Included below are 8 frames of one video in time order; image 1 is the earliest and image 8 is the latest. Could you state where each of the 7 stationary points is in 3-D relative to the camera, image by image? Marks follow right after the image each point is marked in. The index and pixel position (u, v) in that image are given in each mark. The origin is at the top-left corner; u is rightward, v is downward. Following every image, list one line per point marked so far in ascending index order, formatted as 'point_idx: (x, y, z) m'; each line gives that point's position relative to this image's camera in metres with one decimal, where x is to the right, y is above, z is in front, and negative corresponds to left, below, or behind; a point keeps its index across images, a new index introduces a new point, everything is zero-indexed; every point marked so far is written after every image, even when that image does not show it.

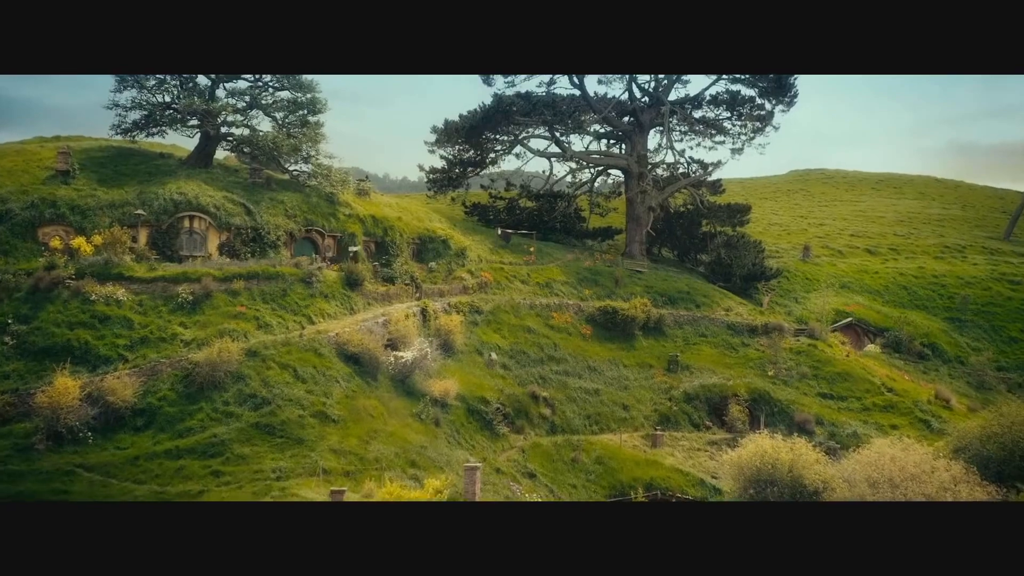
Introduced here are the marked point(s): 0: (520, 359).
0: (+0.1, -1.3, +19.8) m
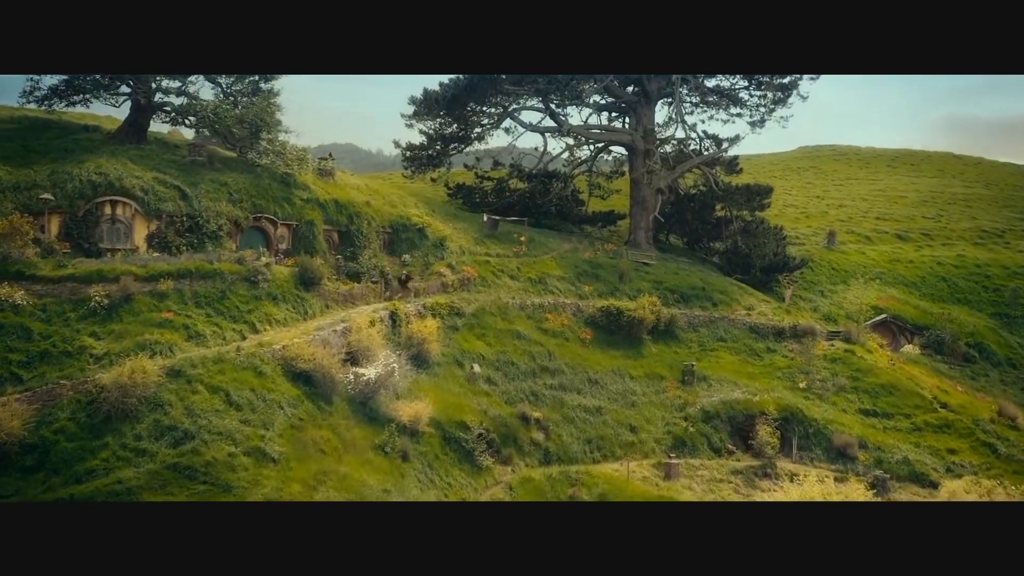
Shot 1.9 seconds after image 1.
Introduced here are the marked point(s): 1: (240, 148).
0: (-0.1, -1.3, +16.8) m
1: (-4.1, +2.1, +17.1) m
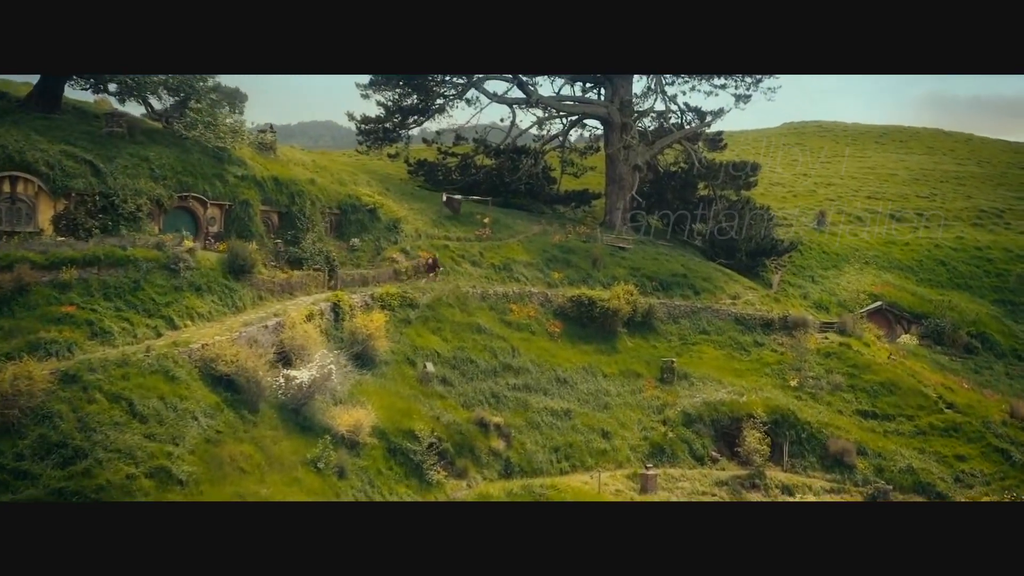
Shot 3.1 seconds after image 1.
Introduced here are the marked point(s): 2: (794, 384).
0: (-0.6, -1.1, +15.1) m
1: (-4.6, +2.3, +15.2) m
2: (+3.9, -1.4, +15.9) m
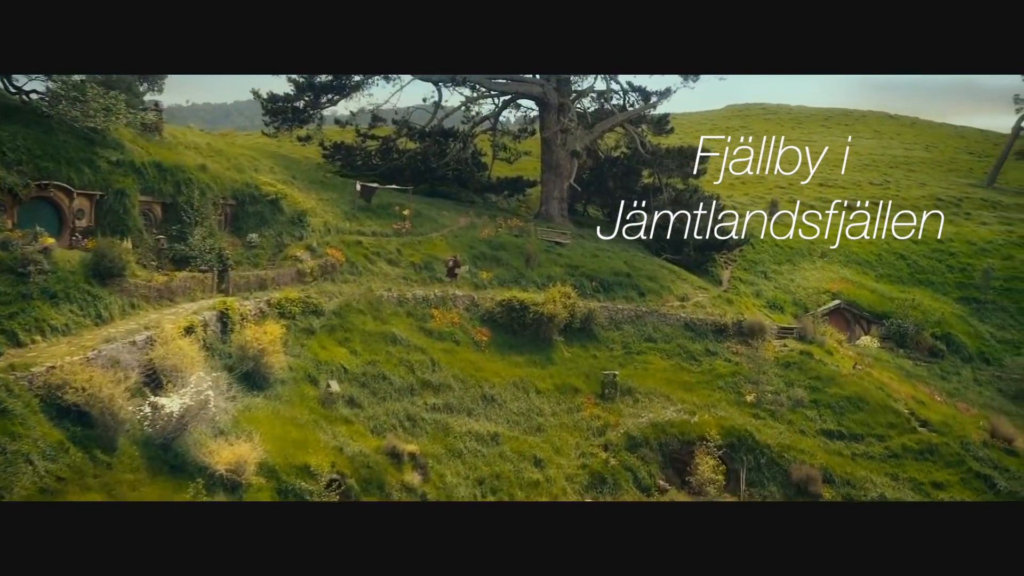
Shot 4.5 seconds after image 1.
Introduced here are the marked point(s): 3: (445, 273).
0: (-1.6, -1.2, +13.1) m
1: (-5.5, +2.2, +13.0) m
2: (+3.0, -1.4, +14.1) m
3: (-0.9, +0.2, +14.5) m
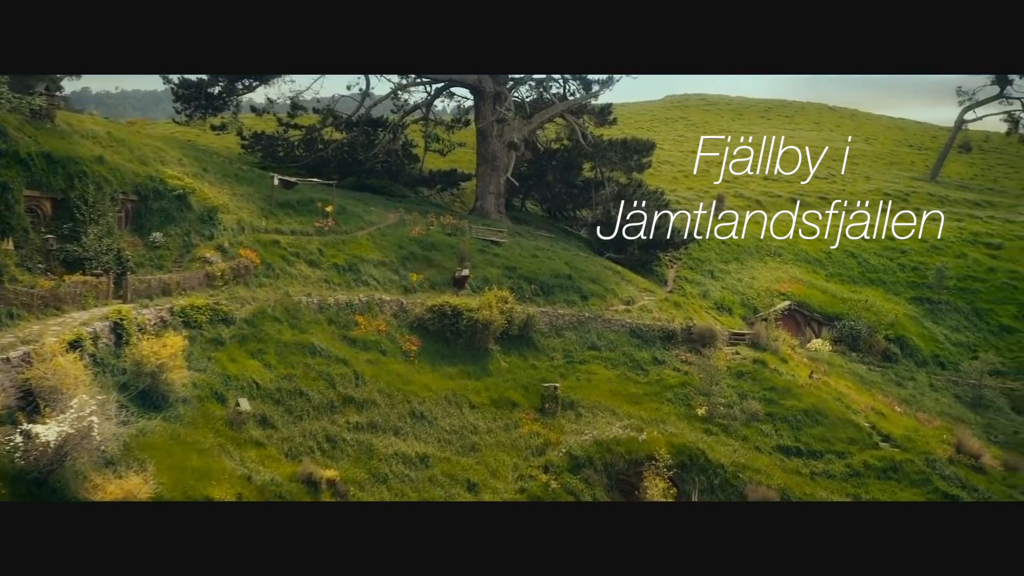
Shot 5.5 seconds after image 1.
0: (-2.3, -1.2, +11.9) m
1: (-6.2, +2.2, +11.5) m
2: (+2.2, -1.4, +13.1) m
3: (-1.6, +0.1, +13.2) m
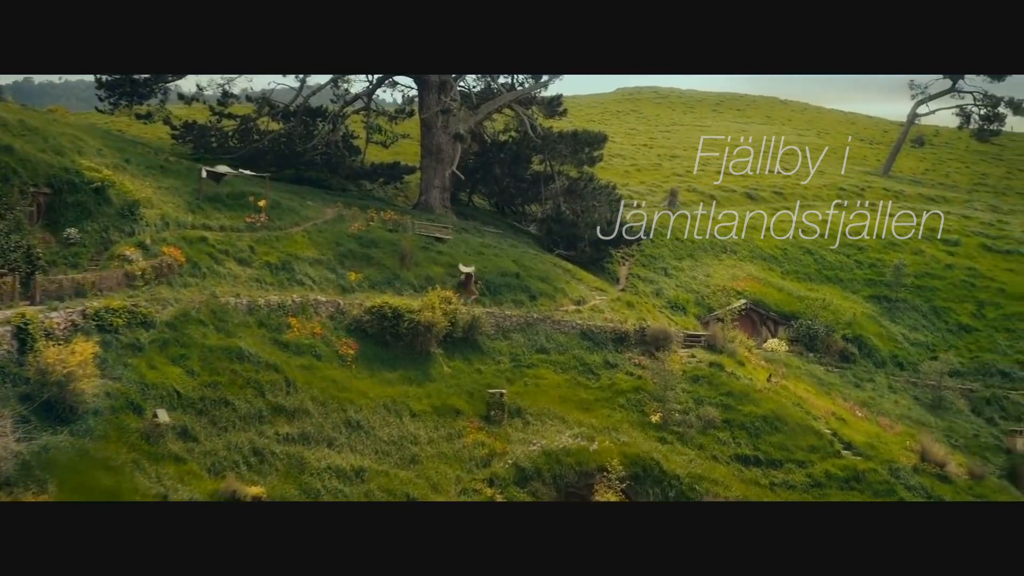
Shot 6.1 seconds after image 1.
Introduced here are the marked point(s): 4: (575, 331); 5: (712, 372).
0: (-2.8, -1.3, +11.0) m
1: (-6.8, +2.2, +10.4) m
2: (+1.6, -1.4, +12.5) m
3: (-2.3, +0.1, +12.4) m
4: (+0.7, -0.5, +12.9) m
5: (+2.3, -0.9, +12.9) m
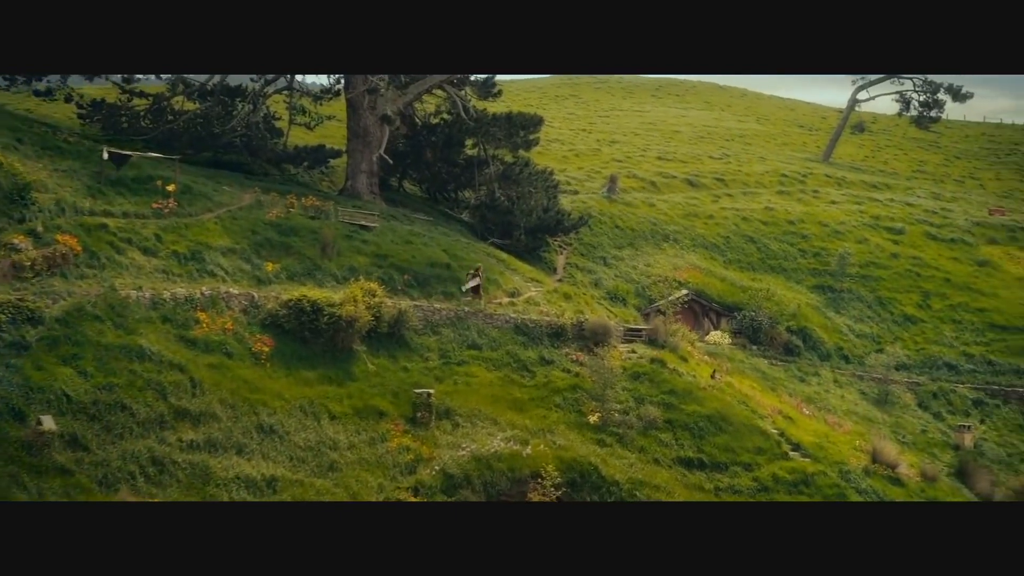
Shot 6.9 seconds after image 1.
0: (-3.5, -1.2, +10.0) m
1: (-7.4, +2.2, +9.2) m
2: (+0.8, -1.3, +11.7) m
3: (-3.0, +0.2, +11.4) m
4: (0.0, -0.4, +12.1) m
5: (+1.5, -0.8, +12.2) m
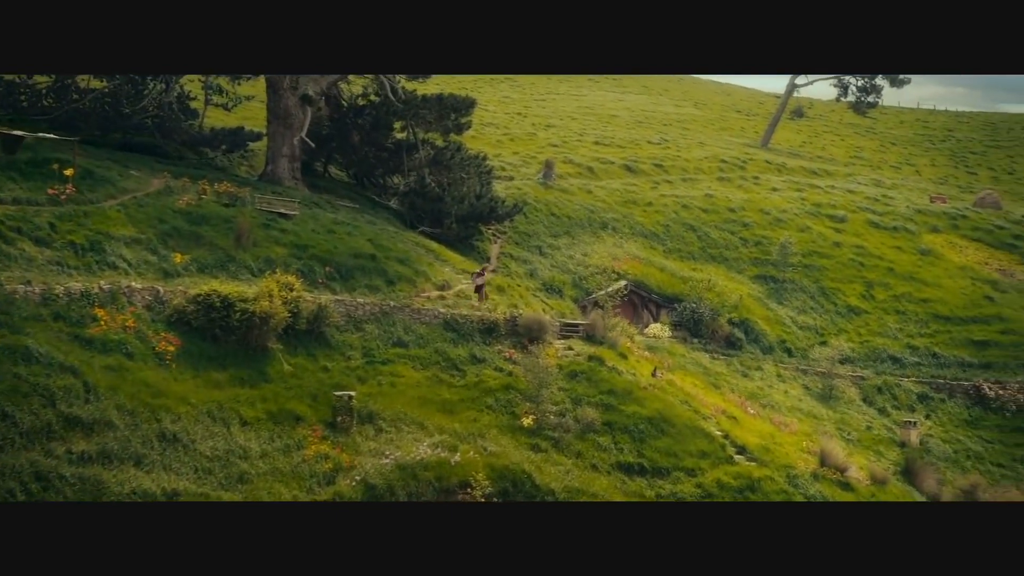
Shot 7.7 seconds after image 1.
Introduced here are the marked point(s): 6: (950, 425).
0: (-4.1, -1.2, +9.1) m
1: (-7.9, +2.2, +8.0) m
2: (+0.2, -1.3, +11.0) m
3: (-3.6, +0.3, +10.5) m
4: (-0.7, -0.3, +11.3) m
5: (+0.8, -0.8, +11.5) m
6: (+5.6, -1.7, +14.4) m
